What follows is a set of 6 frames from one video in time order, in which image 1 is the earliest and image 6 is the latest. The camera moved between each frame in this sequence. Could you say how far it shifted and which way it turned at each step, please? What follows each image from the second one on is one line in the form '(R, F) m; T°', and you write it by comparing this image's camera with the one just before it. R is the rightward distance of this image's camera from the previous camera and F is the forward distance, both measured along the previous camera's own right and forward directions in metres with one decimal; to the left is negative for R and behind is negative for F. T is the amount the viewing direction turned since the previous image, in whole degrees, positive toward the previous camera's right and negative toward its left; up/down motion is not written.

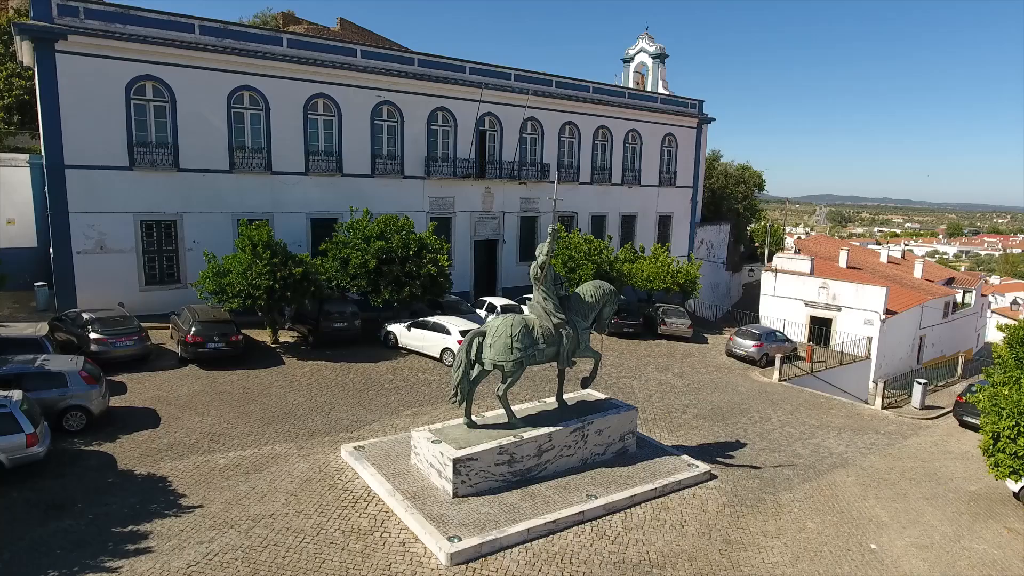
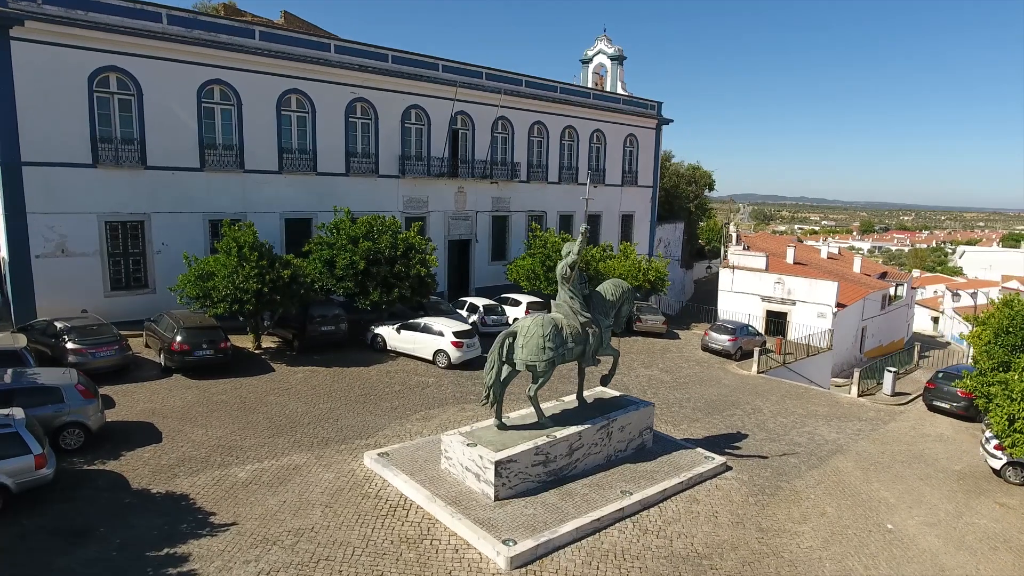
(-1.8, +0.1) m; +6°
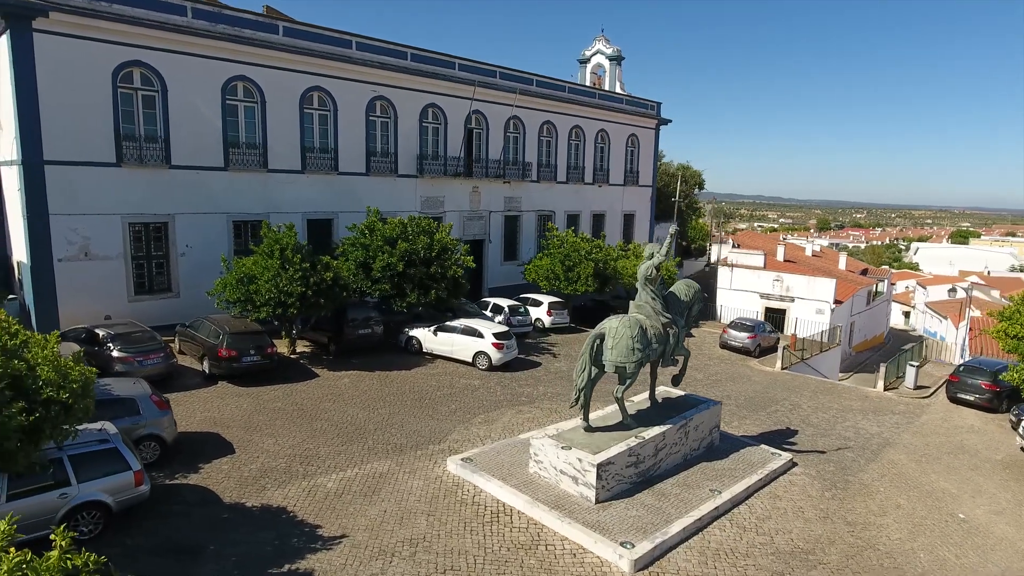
(-2.3, +0.1) m; +4°
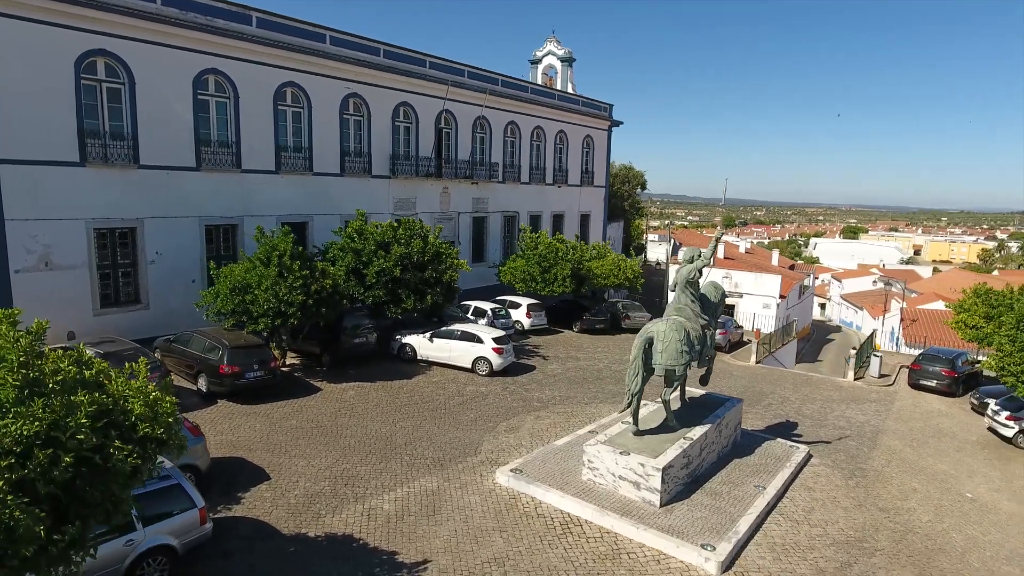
(-2.4, +0.4) m; +8°
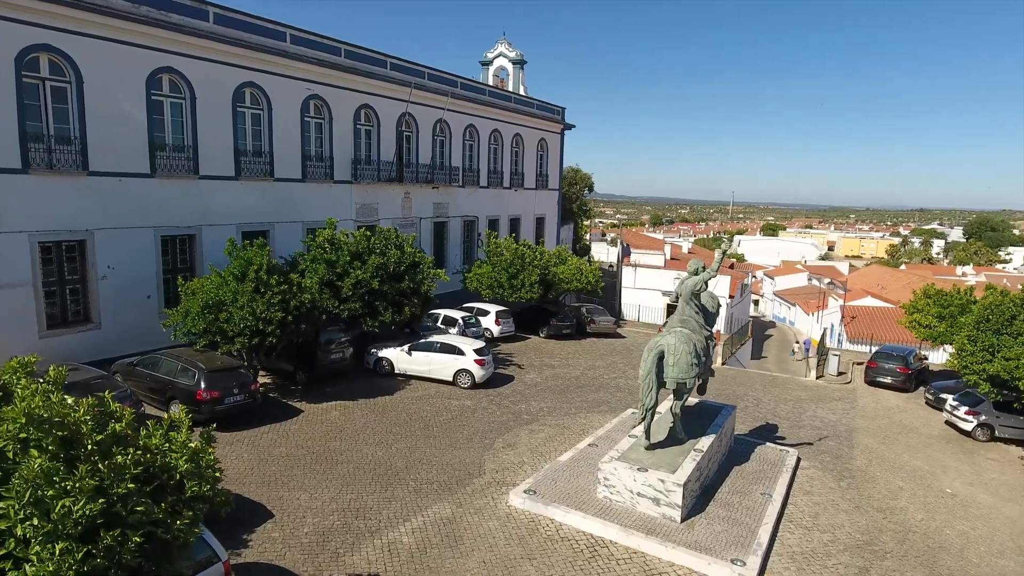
(-1.4, +0.4) m; +6°
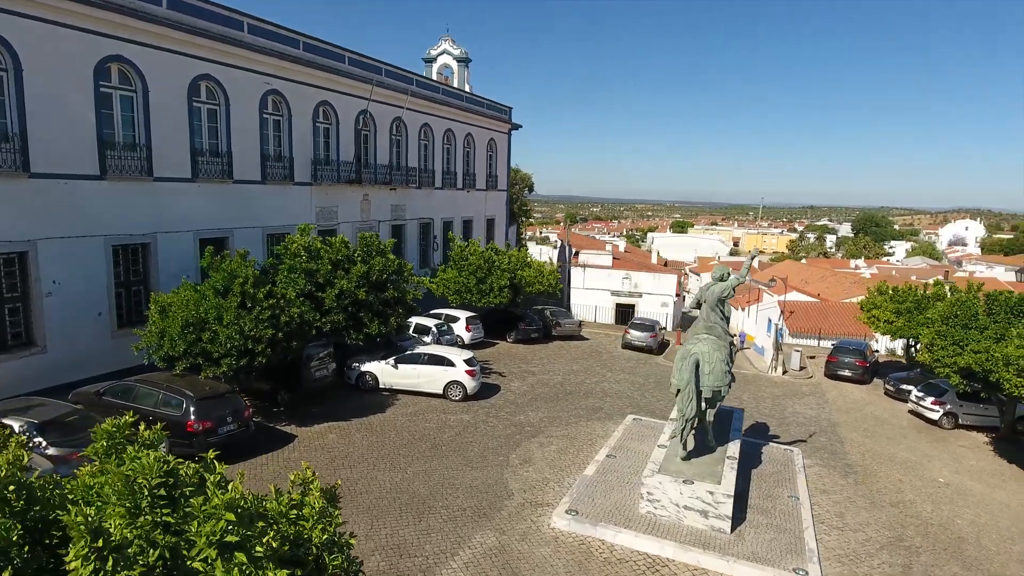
(-2.1, +0.8) m; +8°
